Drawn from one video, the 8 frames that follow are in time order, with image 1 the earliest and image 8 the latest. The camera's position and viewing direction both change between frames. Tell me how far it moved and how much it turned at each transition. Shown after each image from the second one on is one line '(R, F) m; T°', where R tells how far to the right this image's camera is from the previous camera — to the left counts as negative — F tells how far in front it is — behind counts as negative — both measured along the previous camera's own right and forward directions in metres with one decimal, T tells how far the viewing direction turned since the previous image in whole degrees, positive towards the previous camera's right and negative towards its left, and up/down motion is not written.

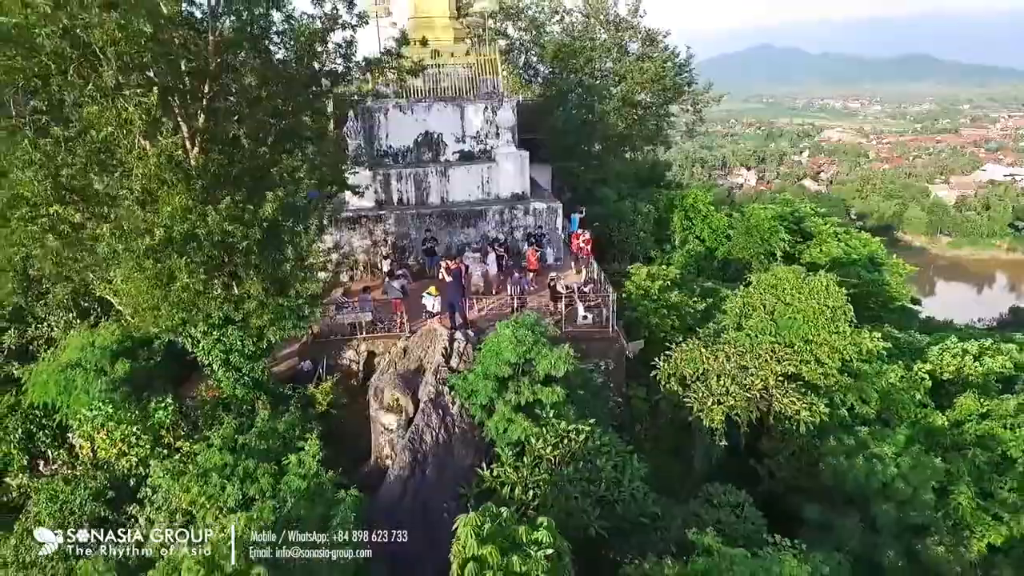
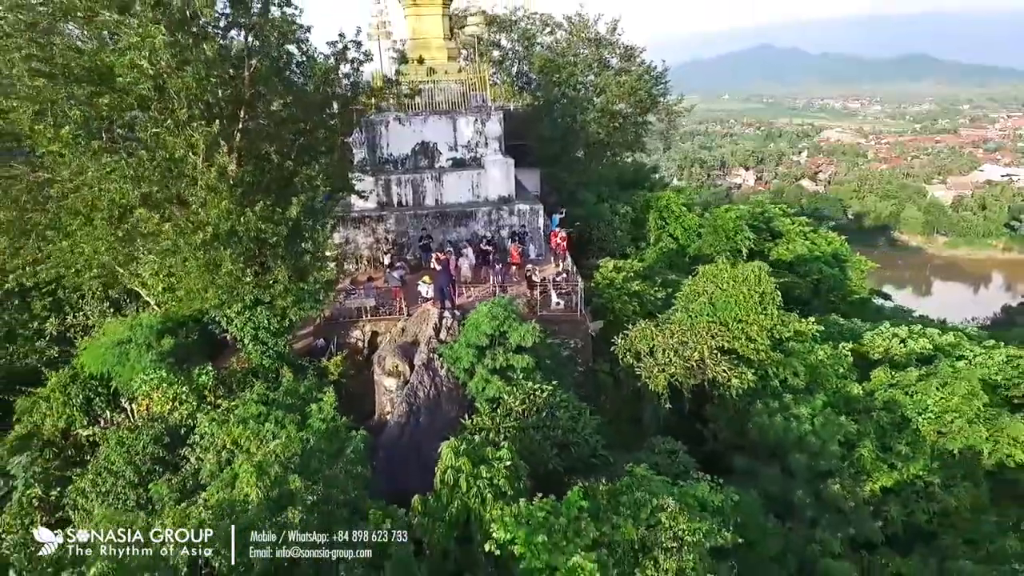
(+0.4, -1.6) m; 0°
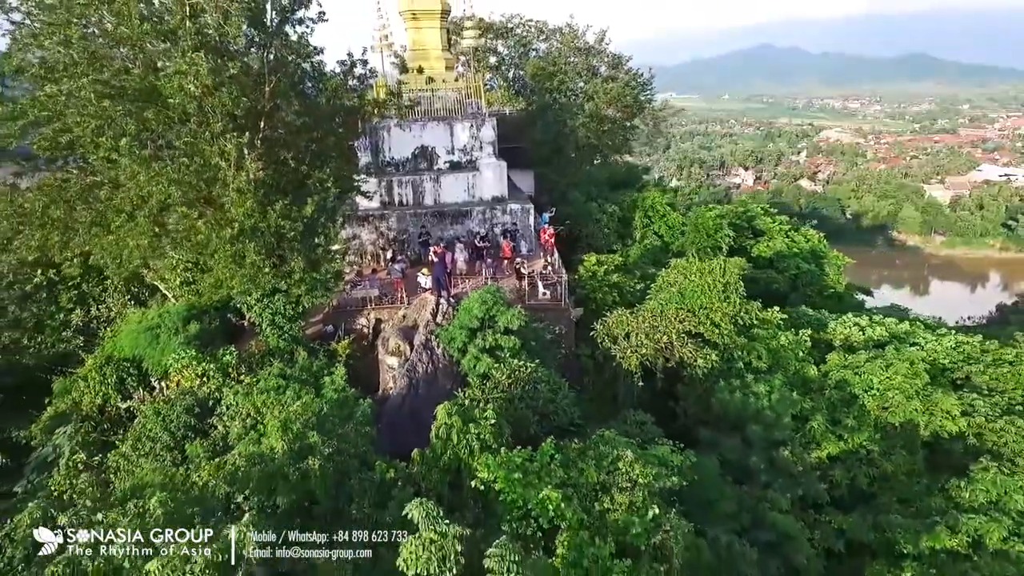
(+0.2, -1.1) m; 0°
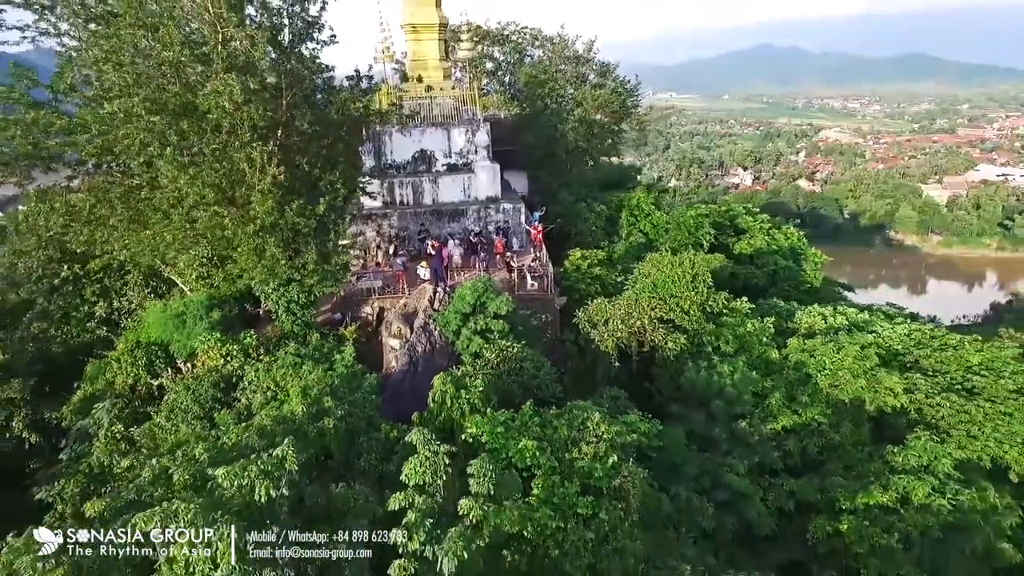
(+0.2, -1.2) m; 0°
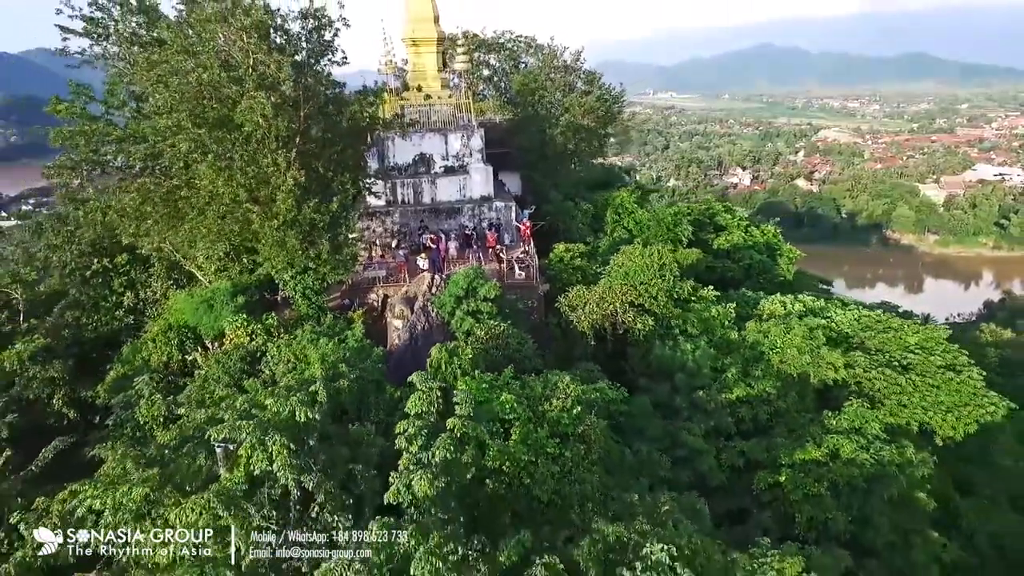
(+0.3, -1.6) m; 0°
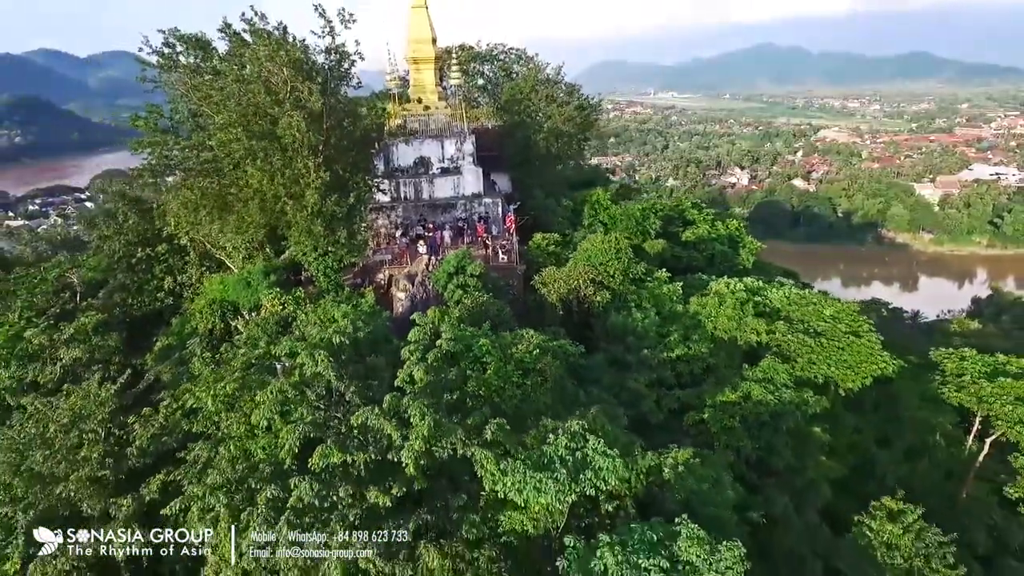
(+0.6, -3.0) m; 0°
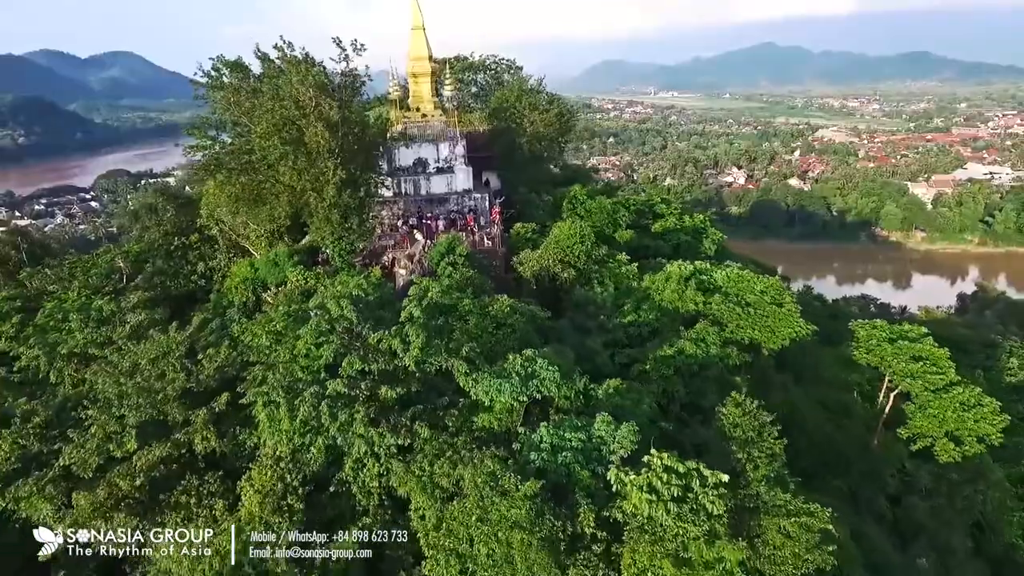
(+0.7, -3.4) m; 0°
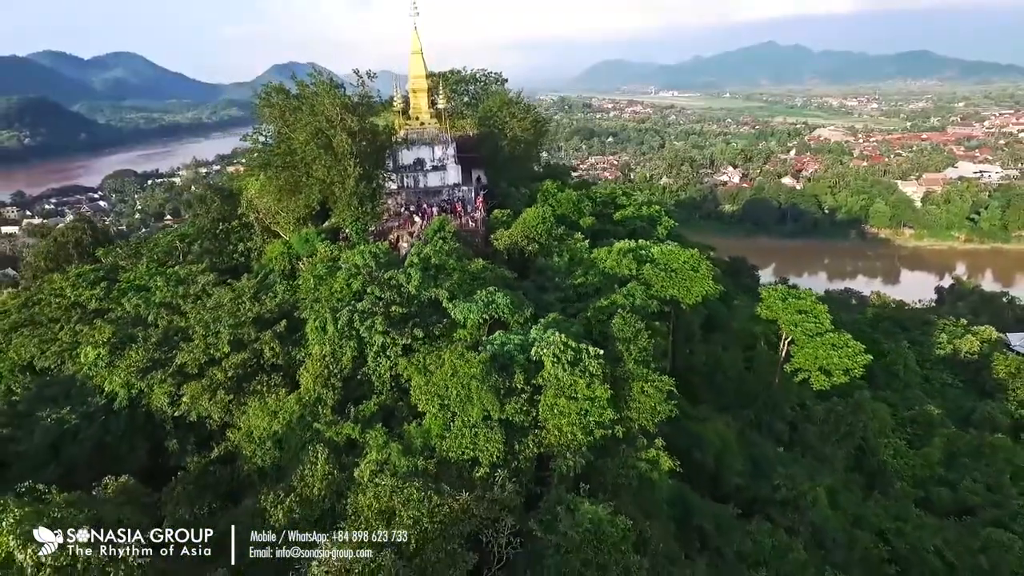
(+1.2, -5.9) m; 0°
